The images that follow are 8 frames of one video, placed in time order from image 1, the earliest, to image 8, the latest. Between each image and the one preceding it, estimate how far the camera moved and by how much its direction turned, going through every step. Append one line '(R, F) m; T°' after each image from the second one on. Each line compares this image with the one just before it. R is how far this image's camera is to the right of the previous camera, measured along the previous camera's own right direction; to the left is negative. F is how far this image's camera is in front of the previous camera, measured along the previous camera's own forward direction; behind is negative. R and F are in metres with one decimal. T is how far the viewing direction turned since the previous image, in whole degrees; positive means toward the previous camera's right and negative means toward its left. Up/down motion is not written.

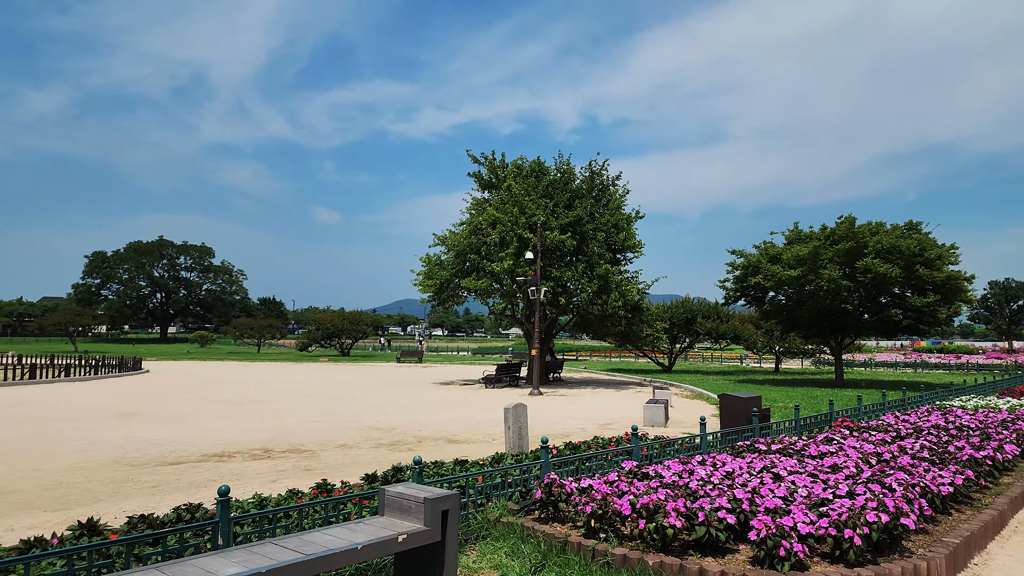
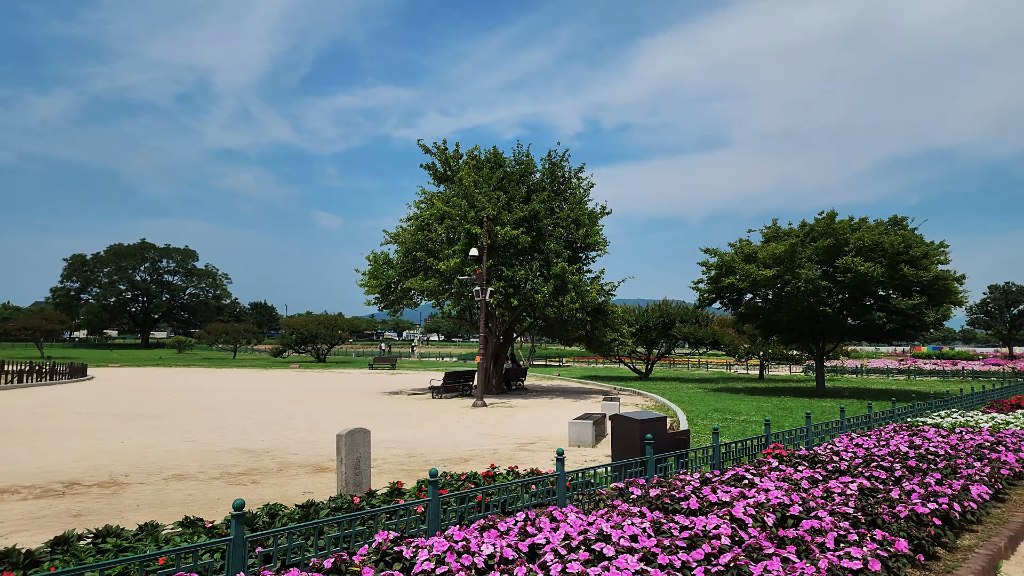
(+1.7, +1.8) m; 0°
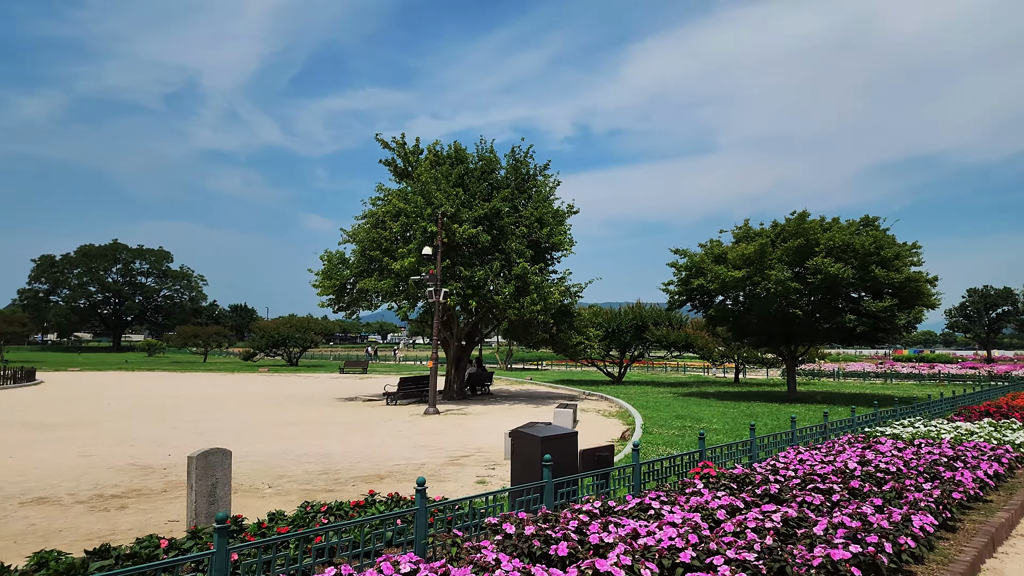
(+0.9, +0.9) m; +1°
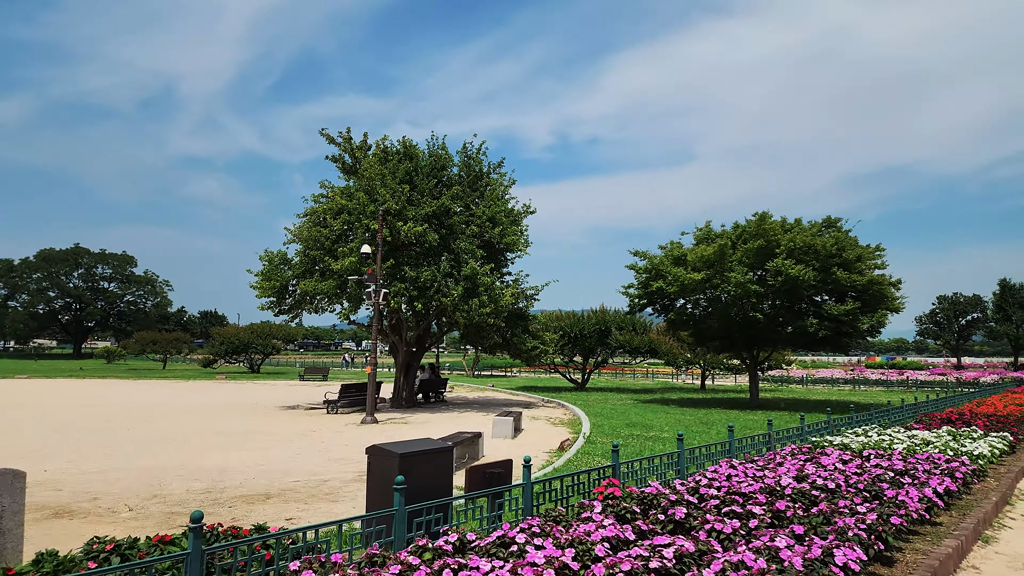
(+0.9, +1.0) m; +2°
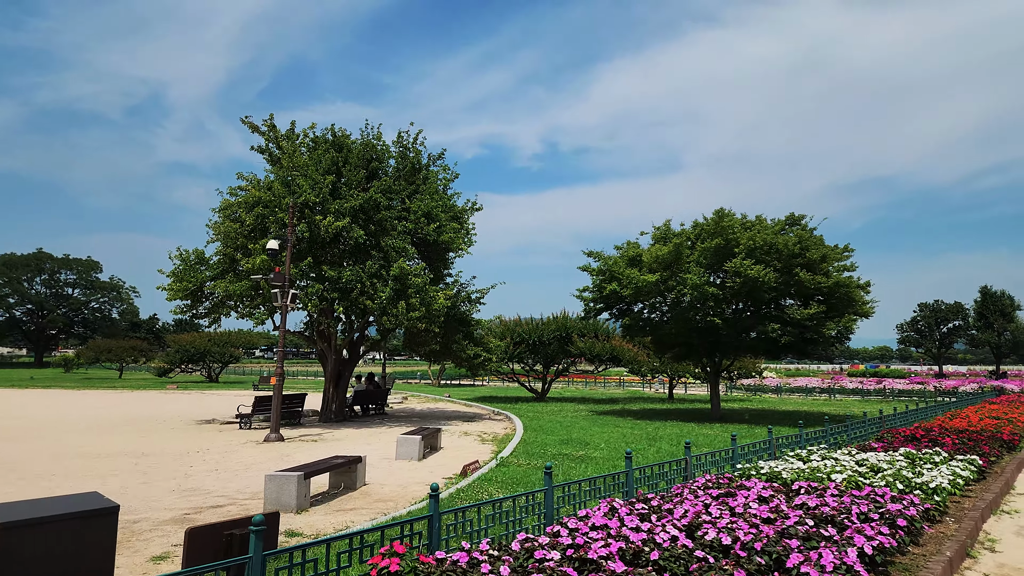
(+1.5, +1.7) m; +1°
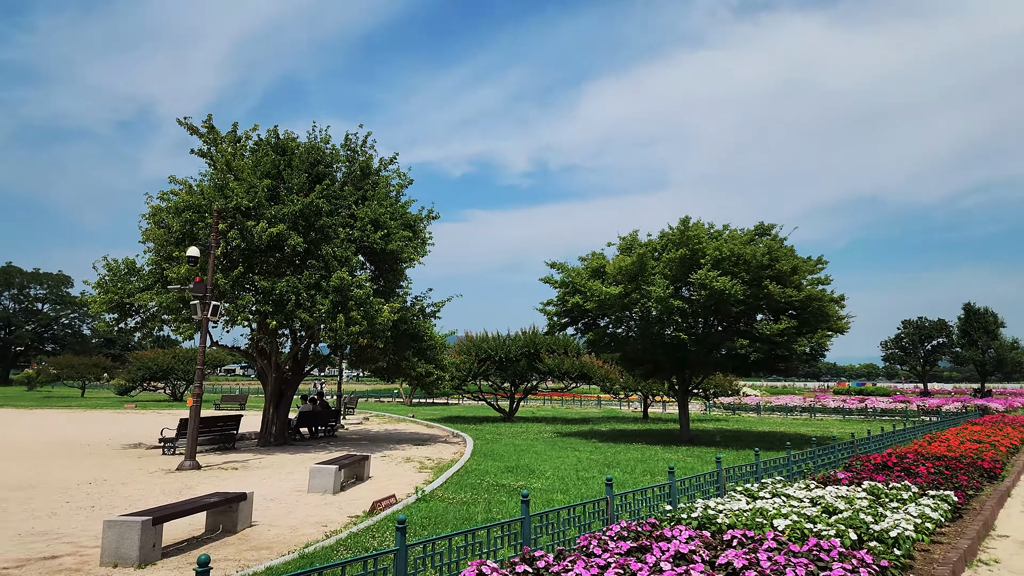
(+1.0, +1.2) m; +1°
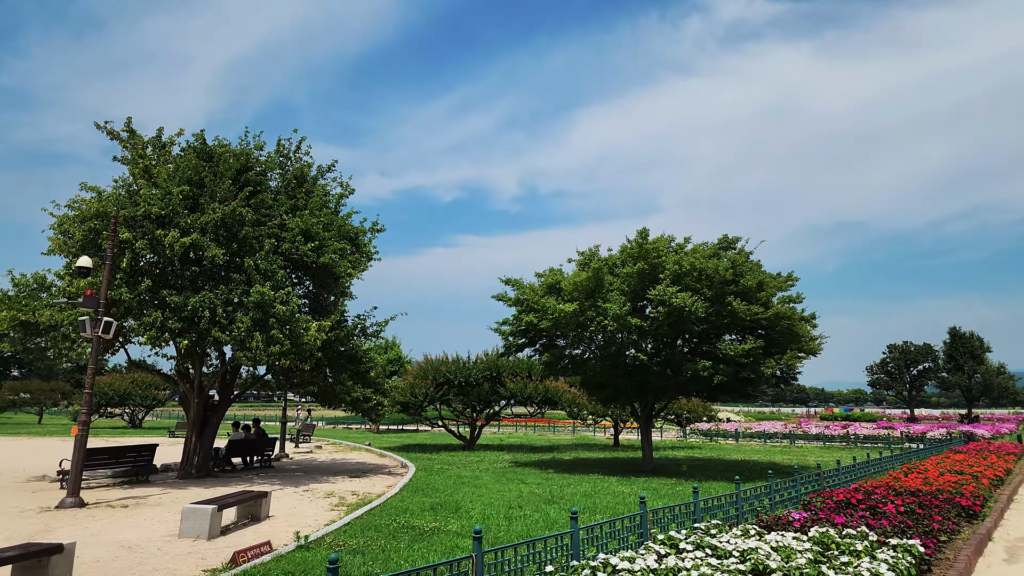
(+1.1, +1.3) m; +1°
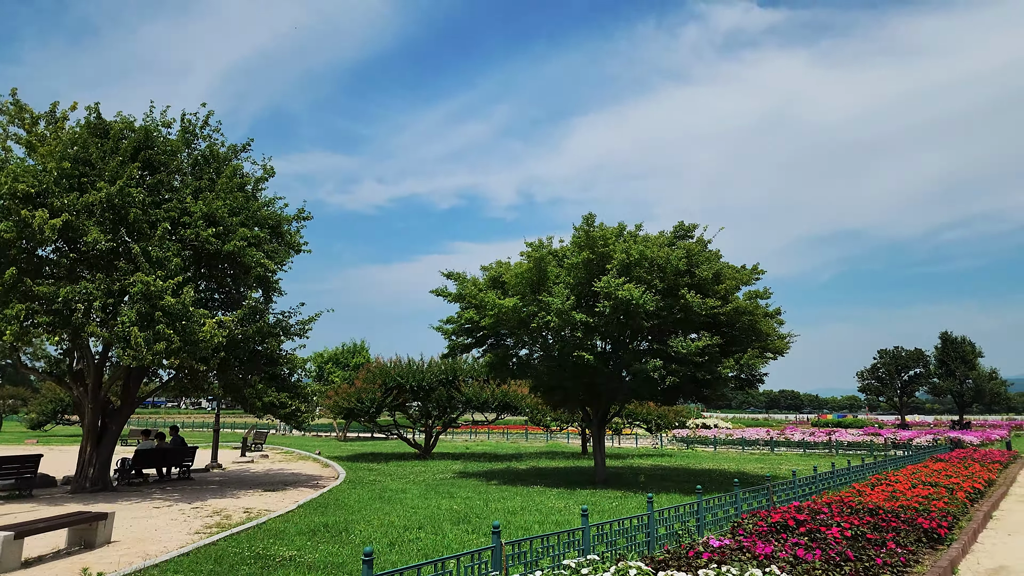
(+1.5, +1.6) m; 0°
